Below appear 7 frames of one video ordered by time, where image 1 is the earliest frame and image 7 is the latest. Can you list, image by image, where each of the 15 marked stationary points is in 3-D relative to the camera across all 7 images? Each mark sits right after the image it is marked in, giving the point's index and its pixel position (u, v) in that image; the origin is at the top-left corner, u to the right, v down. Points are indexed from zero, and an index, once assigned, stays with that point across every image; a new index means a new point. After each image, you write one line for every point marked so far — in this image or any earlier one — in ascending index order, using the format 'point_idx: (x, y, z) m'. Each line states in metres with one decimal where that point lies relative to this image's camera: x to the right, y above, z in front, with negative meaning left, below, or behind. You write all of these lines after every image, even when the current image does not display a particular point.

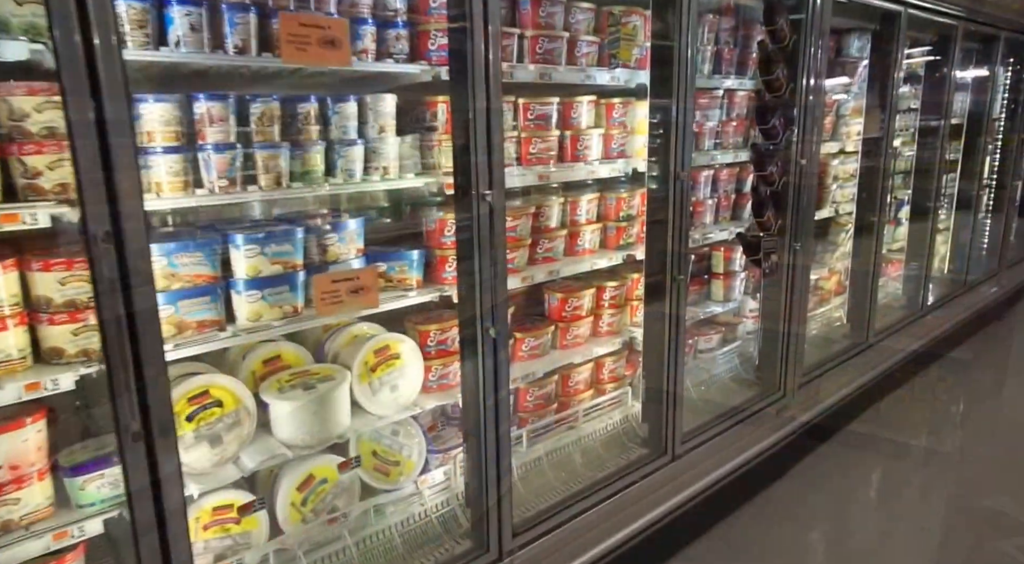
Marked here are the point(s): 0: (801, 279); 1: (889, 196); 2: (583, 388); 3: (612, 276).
0: (+1.2, 0.0, +2.6) m
1: (+2.3, +0.5, +3.8) m
2: (+0.3, -0.4, +2.2) m
3: (+0.4, 0.0, +2.3) m
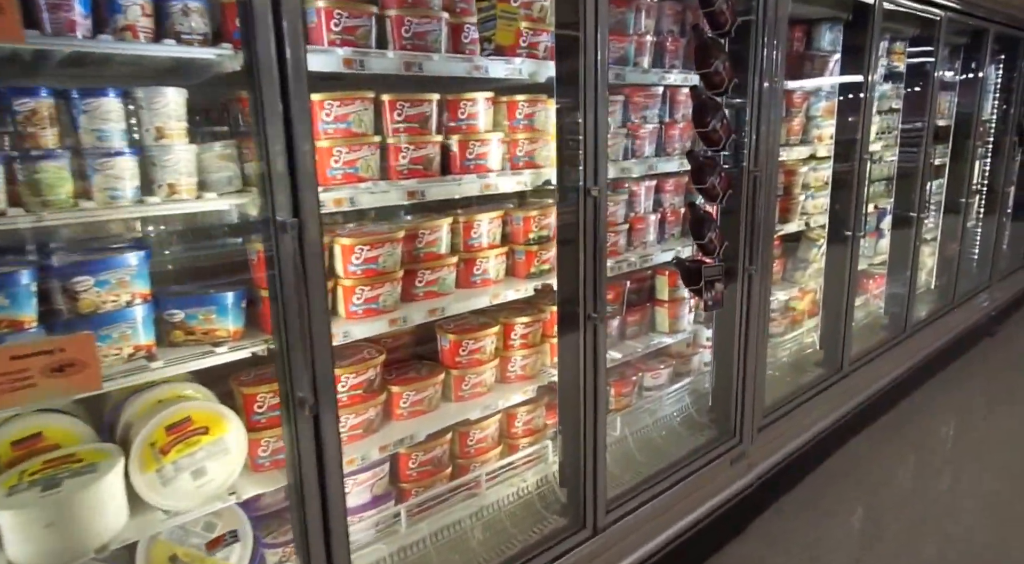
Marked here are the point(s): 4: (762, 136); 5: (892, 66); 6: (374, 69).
0: (+0.9, -0.1, +2.3) m
1: (+2.0, +0.4, +3.5) m
2: (-0.1, -0.5, +1.8) m
3: (0.0, -0.1, +1.9) m
4: (+0.9, +0.5, +2.1) m
5: (+2.1, +1.2, +3.4) m
6: (-0.3, +0.5, +1.4) m
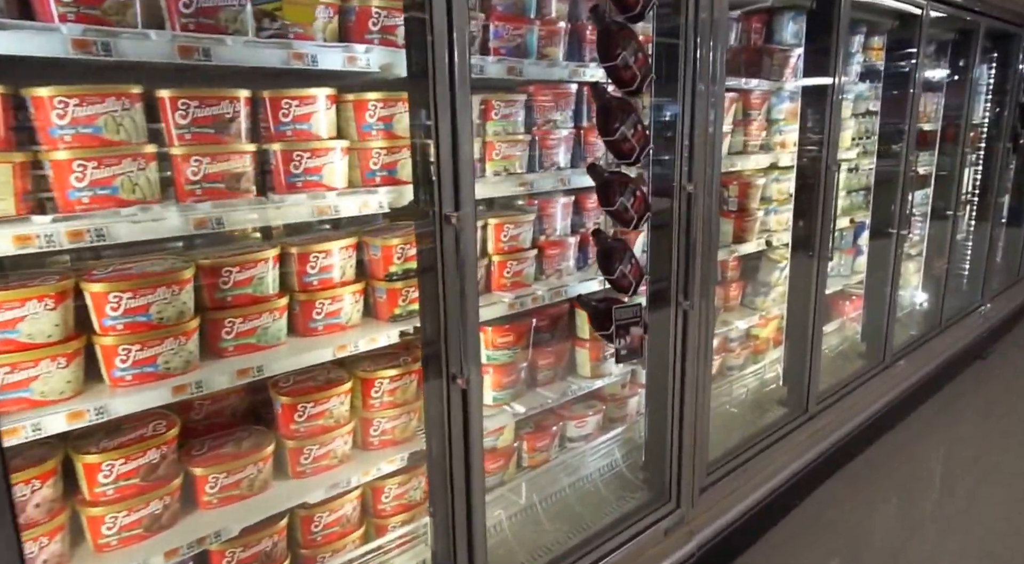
0: (+0.5, -0.2, +1.9) m
1: (+1.7, +0.3, +3.1) m
2: (-0.4, -0.6, +1.5) m
3: (-0.3, -0.2, +1.5) m
4: (+0.5, +0.4, +1.8) m
5: (+1.7, +1.1, +3.0) m
6: (-0.6, +0.4, +1.0) m
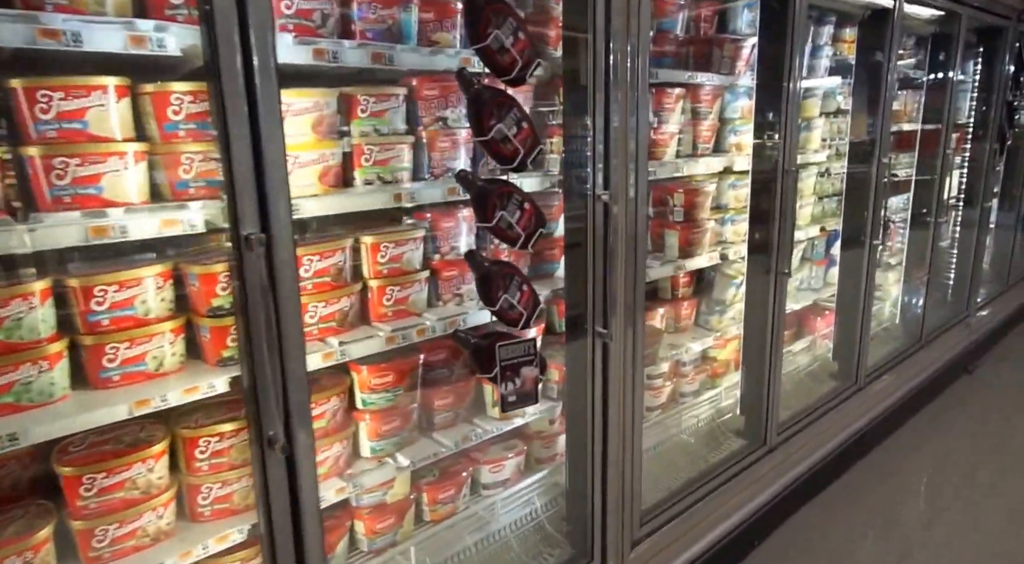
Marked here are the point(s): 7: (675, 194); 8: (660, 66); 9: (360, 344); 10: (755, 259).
0: (+0.3, -0.3, +1.6) m
1: (+1.4, +0.2, +2.9) m
2: (-0.7, -0.6, +1.2) m
3: (-0.6, -0.3, +1.3) m
4: (+0.3, +0.3, +1.5) m
5: (+1.4, +1.0, +2.8) m
6: (-0.9, +0.3, +0.8) m
7: (+0.6, +0.3, +2.2) m
8: (+0.5, +0.7, +2.1) m
9: (-0.3, -0.1, +1.4) m
10: (+0.9, +0.1, +2.3) m
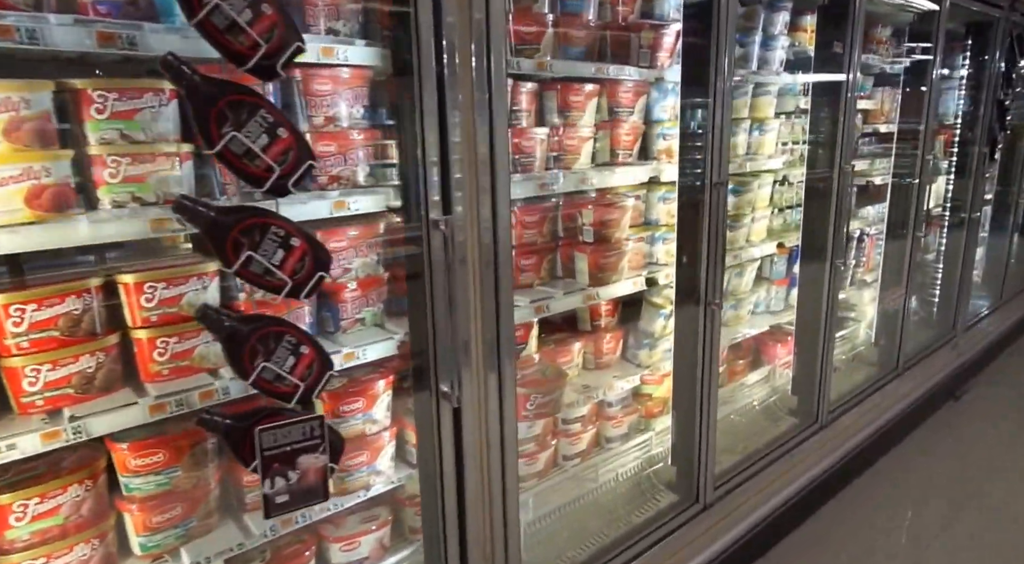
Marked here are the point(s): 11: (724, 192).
0: (-0.1, -0.3, +1.3) m
1: (+1.0, +0.2, +2.5) m
2: (-1.0, -0.7, +0.9) m
3: (-0.9, -0.3, +0.9) m
4: (-0.1, +0.2, +1.2) m
5: (+1.1, +0.9, +2.4) m
6: (-1.3, +0.2, +0.4) m
7: (+0.2, +0.2, +1.8) m
8: (+0.1, +0.6, +1.7) m
9: (-0.7, -0.2, +1.0) m
10: (+0.5, 0.0, +2.0) m
11: (+0.6, +0.3, +1.8) m
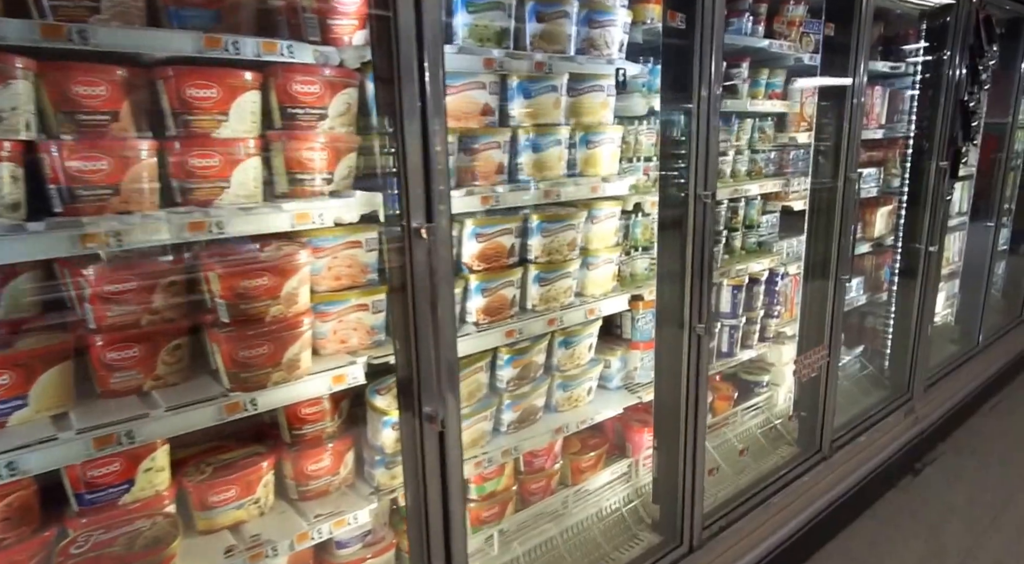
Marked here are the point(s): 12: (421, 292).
0: (-0.8, -0.5, +0.6) m
1: (+0.3, -0.1, +1.8) m
2: (-1.8, -0.9, +0.2) m
3: (-1.6, -0.5, +0.3) m
4: (-0.8, +0.1, +0.5) m
5: (+0.4, +0.7, +1.8) m
6: (-2.0, +0.1, -0.2) m
7: (-0.5, 0.0, +1.2) m
8: (-0.6, +0.4, +1.1) m
9: (-1.4, -0.4, +0.4) m
10: (-0.2, -0.2, +1.3) m
11: (-0.1, +0.1, +1.1) m
12: (-0.2, 0.0, +1.1) m
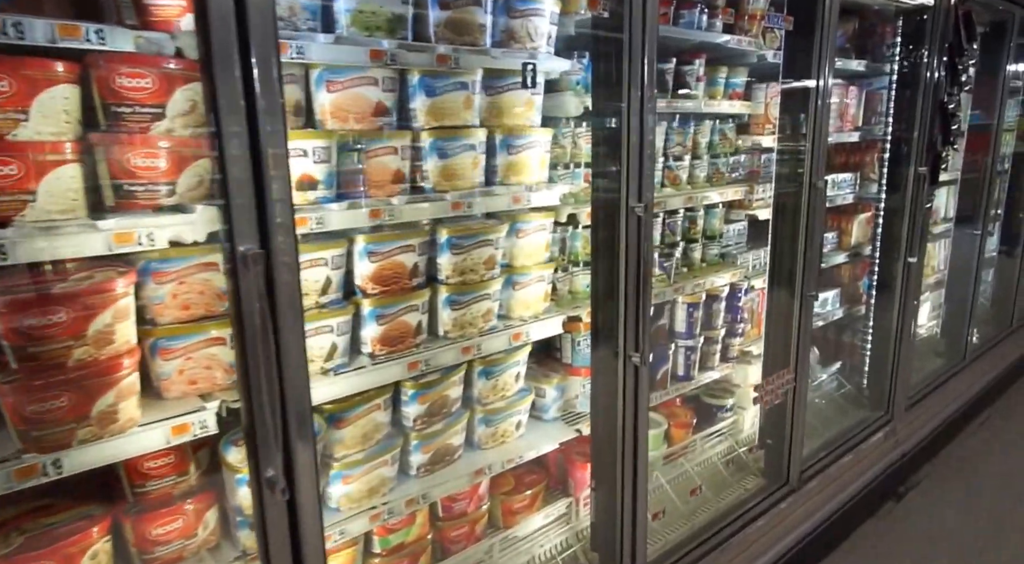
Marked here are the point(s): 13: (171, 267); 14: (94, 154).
0: (-1.0, -0.6, +0.4) m
1: (+0.1, -0.1, +1.6) m
2: (-2.0, -0.9, 0.0) m
3: (-1.8, -0.6, +0.1) m
4: (-1.0, 0.0, +0.3) m
5: (+0.2, +0.7, +1.6) m
6: (-2.2, 0.0, -0.4) m
7: (-0.7, 0.0, +1.0) m
8: (-0.8, +0.4, +0.9) m
9: (-1.6, -0.4, +0.2) m
10: (-0.4, -0.2, +1.1) m
11: (-0.3, 0.0, +0.9) m
12: (-0.4, -0.1, +0.9) m
13: (-0.6, 0.0, +1.1) m
14: (-0.7, +0.2, +1.0) m
